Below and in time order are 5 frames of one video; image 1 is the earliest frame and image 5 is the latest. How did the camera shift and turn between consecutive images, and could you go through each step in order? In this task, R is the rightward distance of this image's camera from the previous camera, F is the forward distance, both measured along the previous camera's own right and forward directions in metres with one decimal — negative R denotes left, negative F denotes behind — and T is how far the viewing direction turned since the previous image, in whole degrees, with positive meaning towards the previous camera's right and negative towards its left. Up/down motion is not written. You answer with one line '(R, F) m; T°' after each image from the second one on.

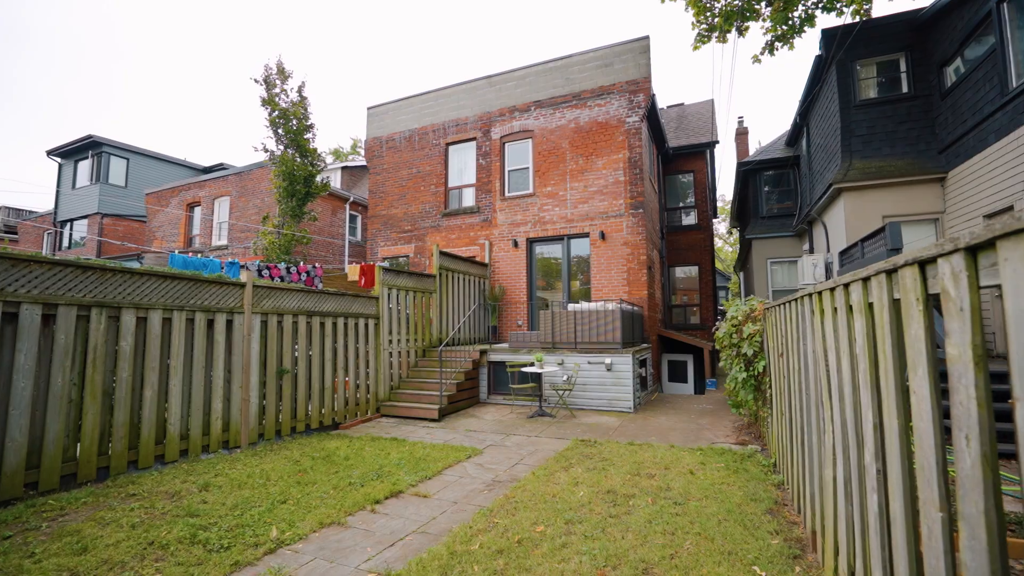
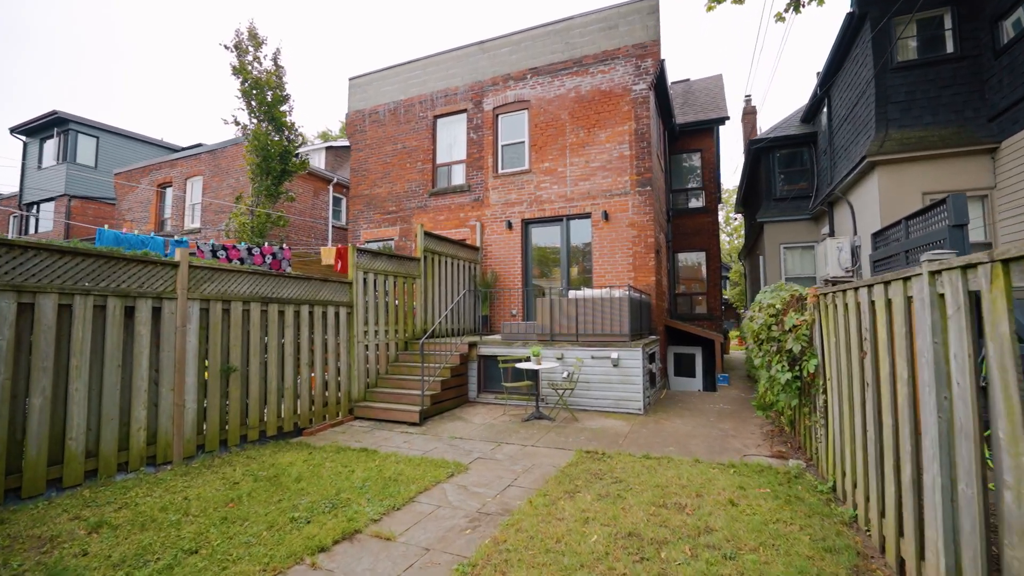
(0.0, +1.0) m; +1°
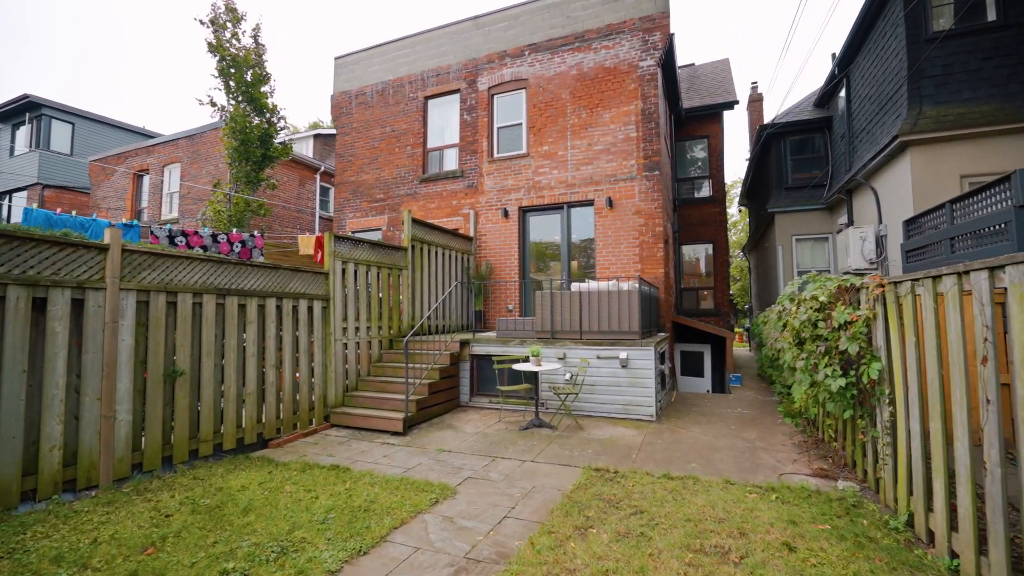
(0.0, +0.7) m; +1°
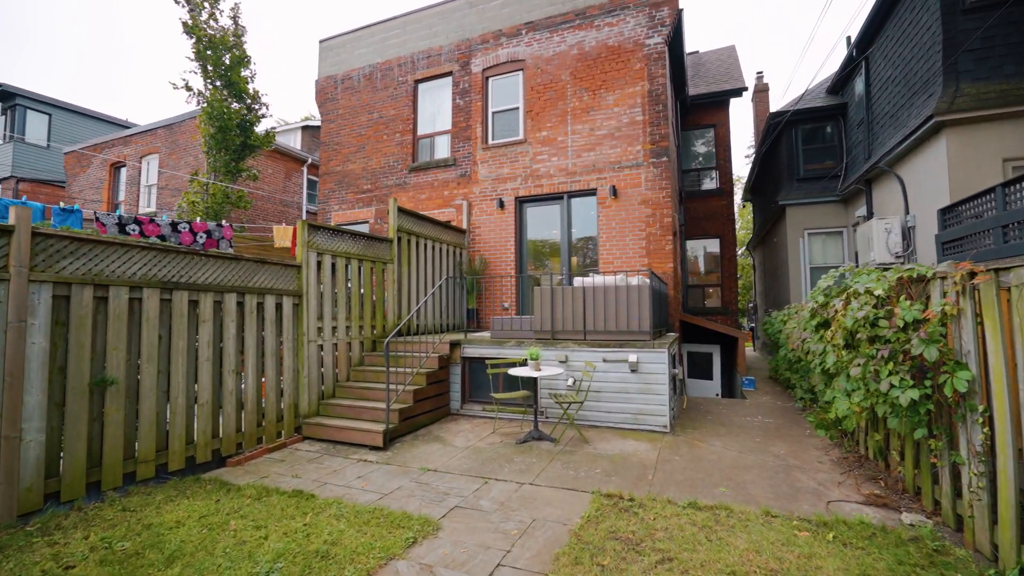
(0.0, +0.7) m; 0°
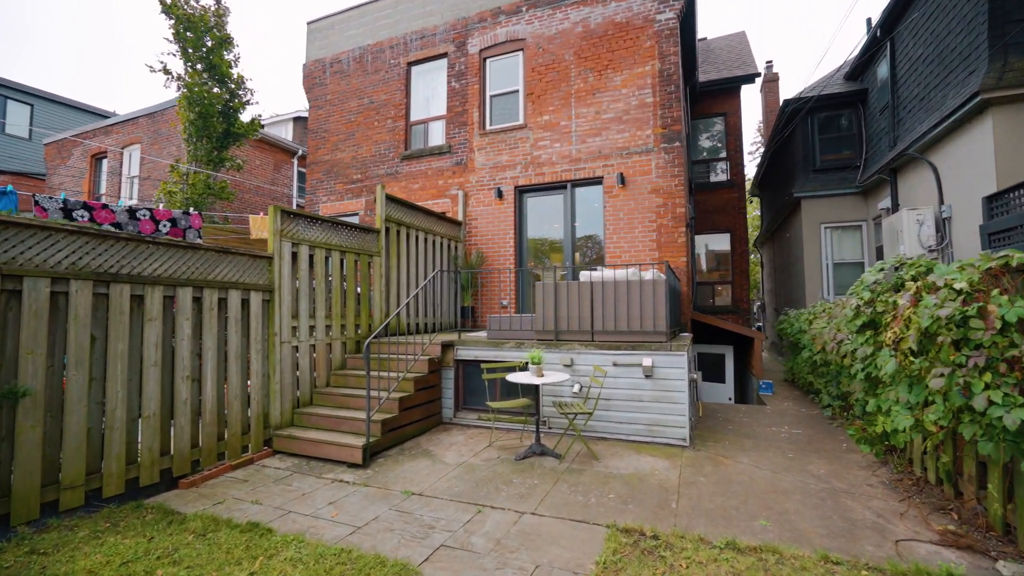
(0.0, +0.6) m; 0°
